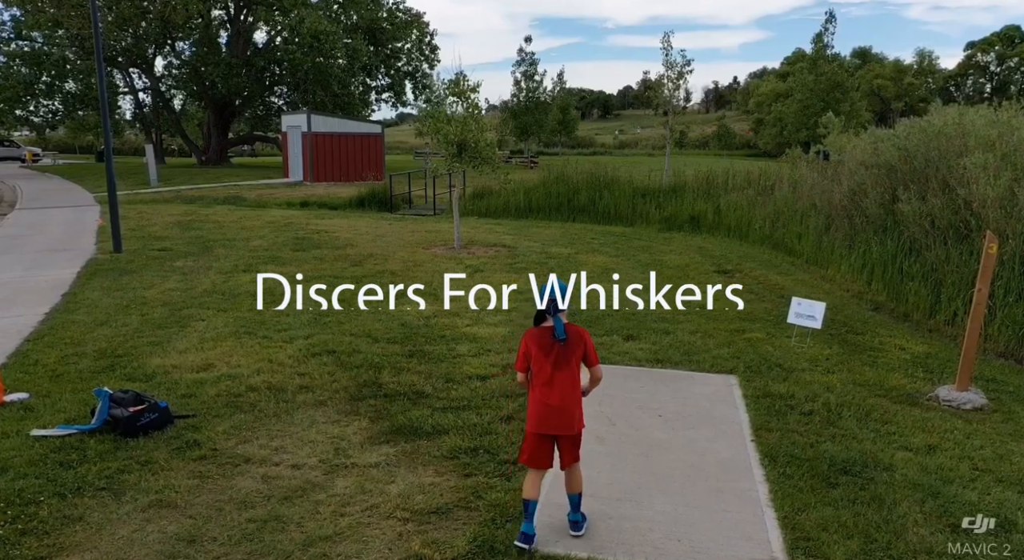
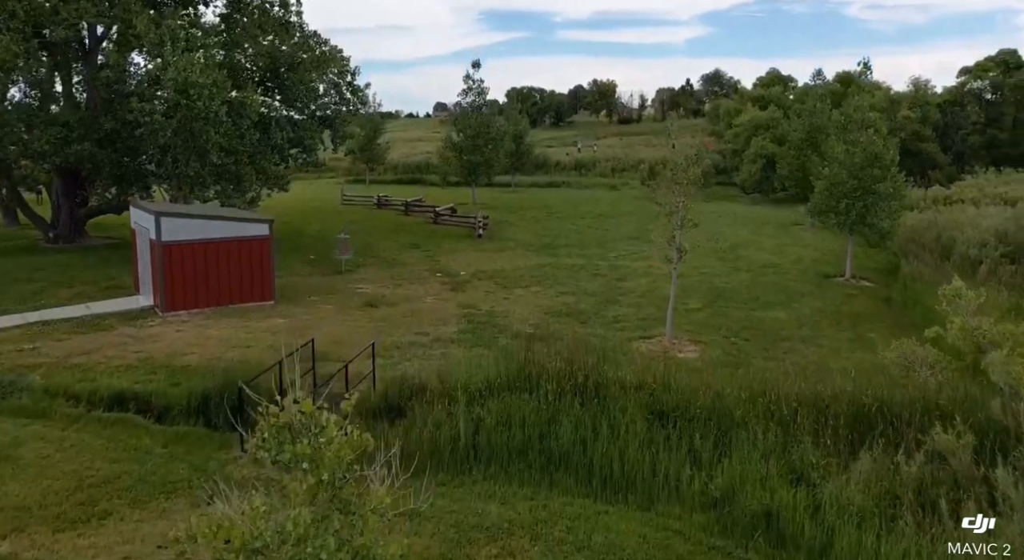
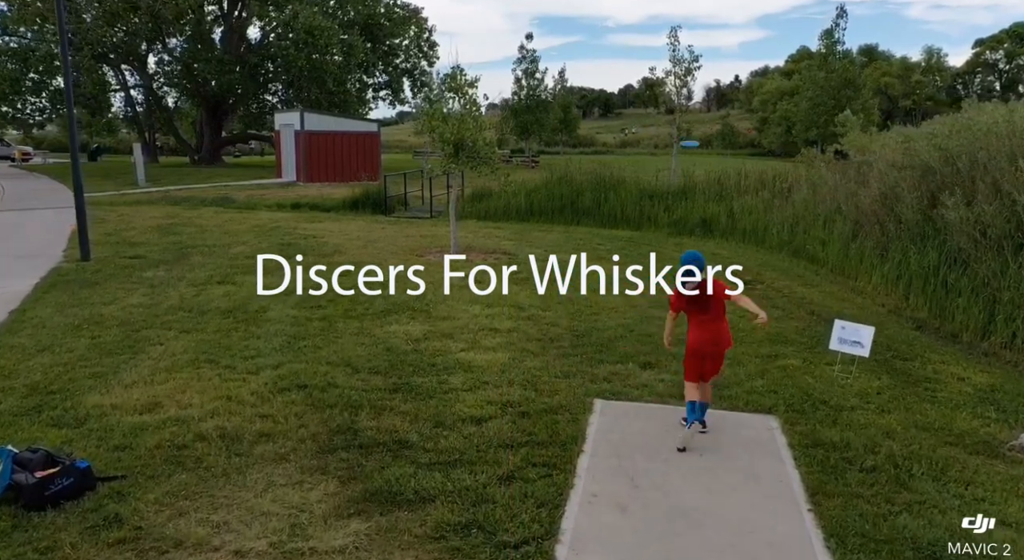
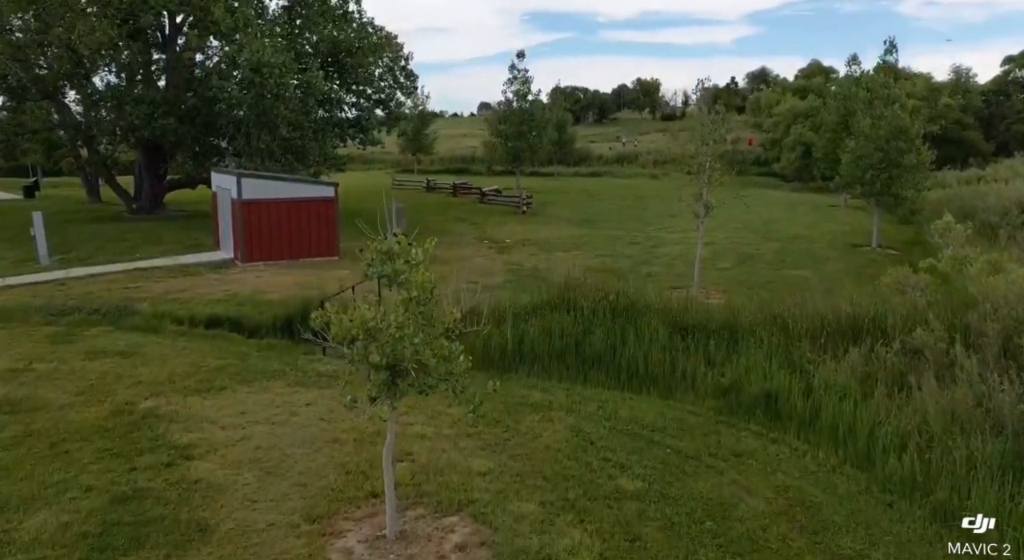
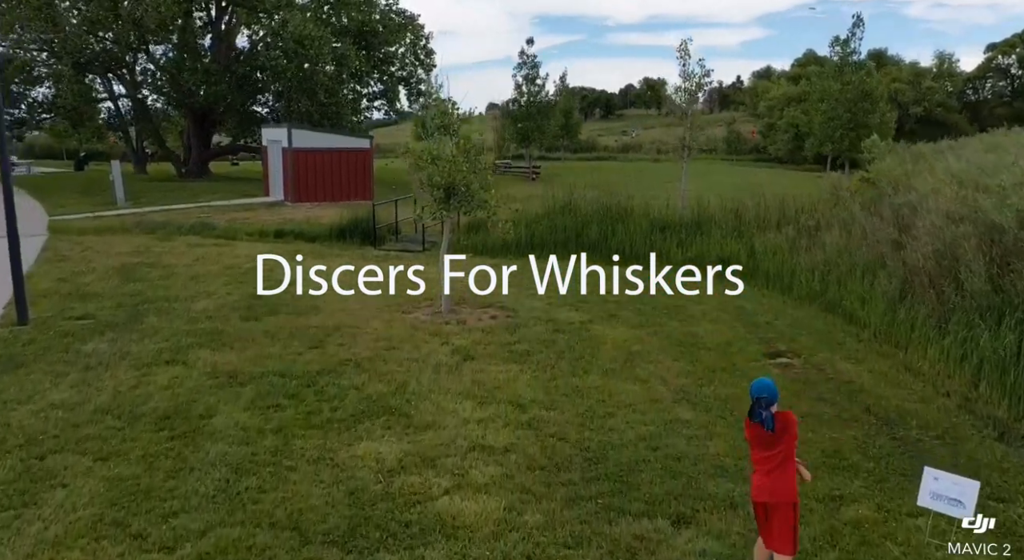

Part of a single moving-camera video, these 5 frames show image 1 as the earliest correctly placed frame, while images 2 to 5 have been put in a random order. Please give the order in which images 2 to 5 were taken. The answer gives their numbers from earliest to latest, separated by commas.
3, 5, 4, 2
